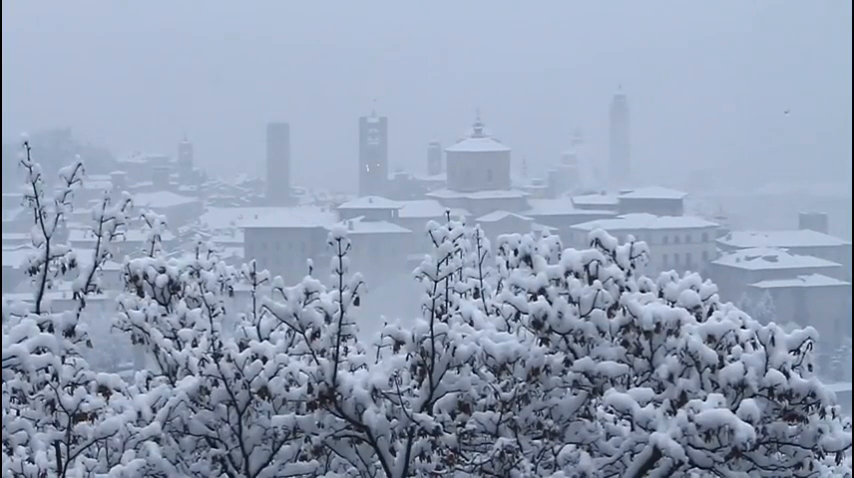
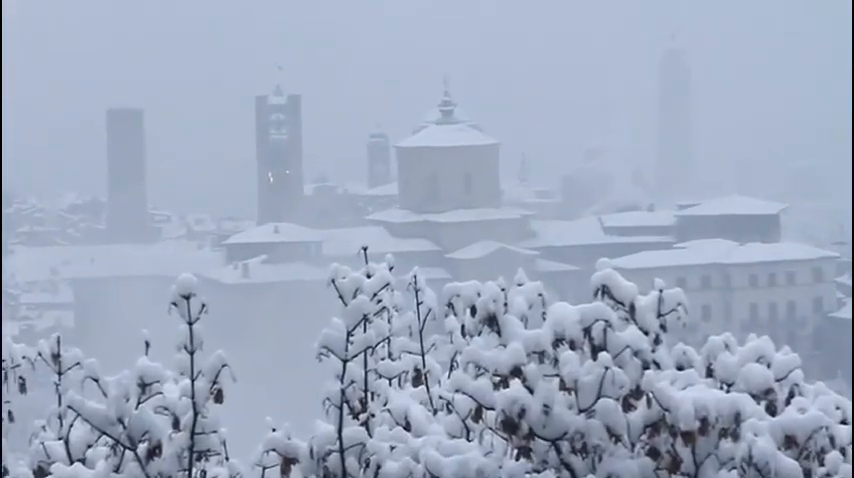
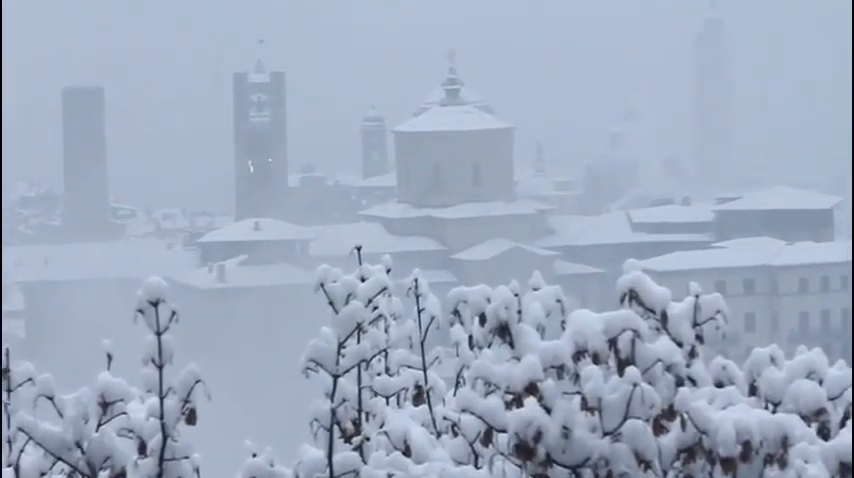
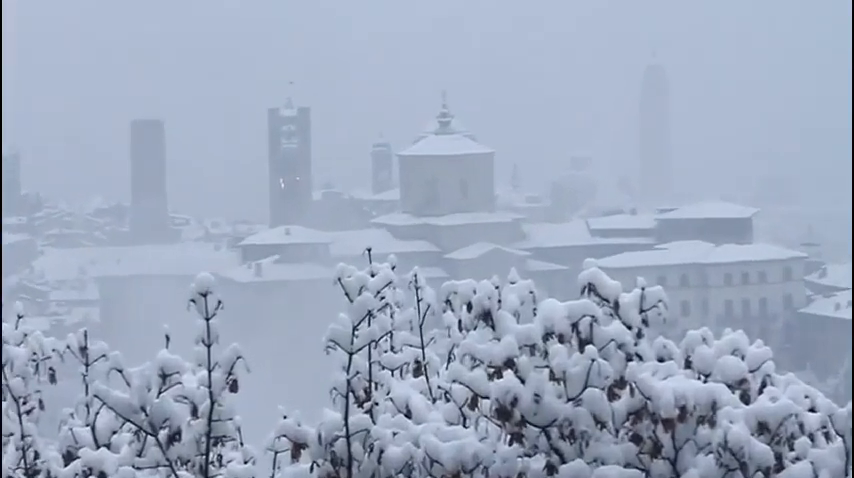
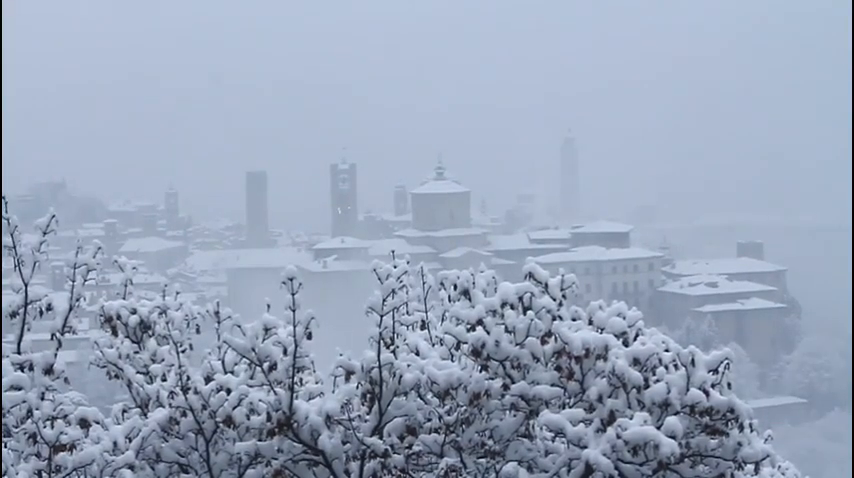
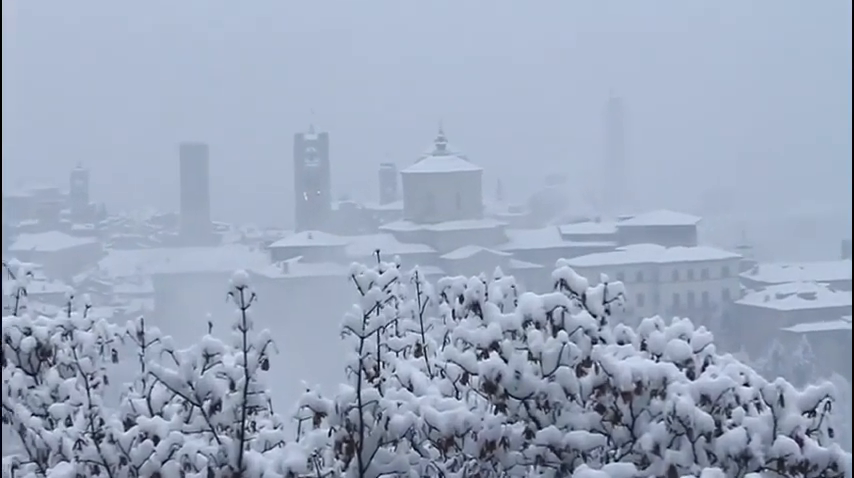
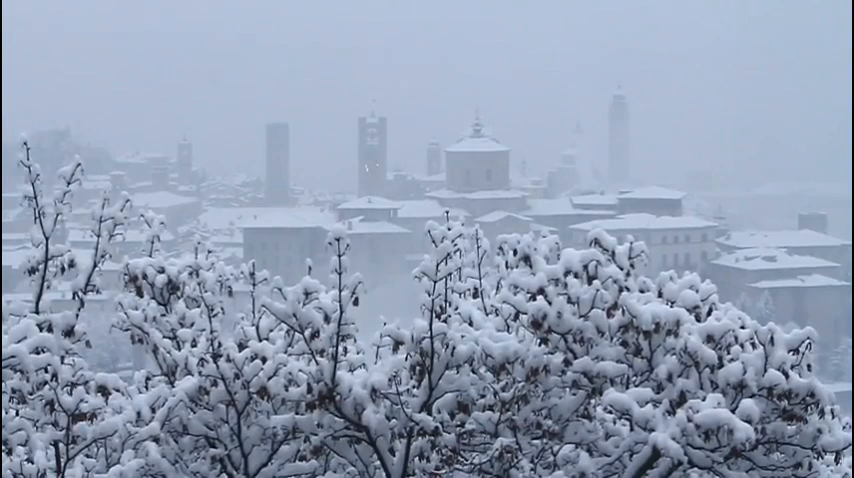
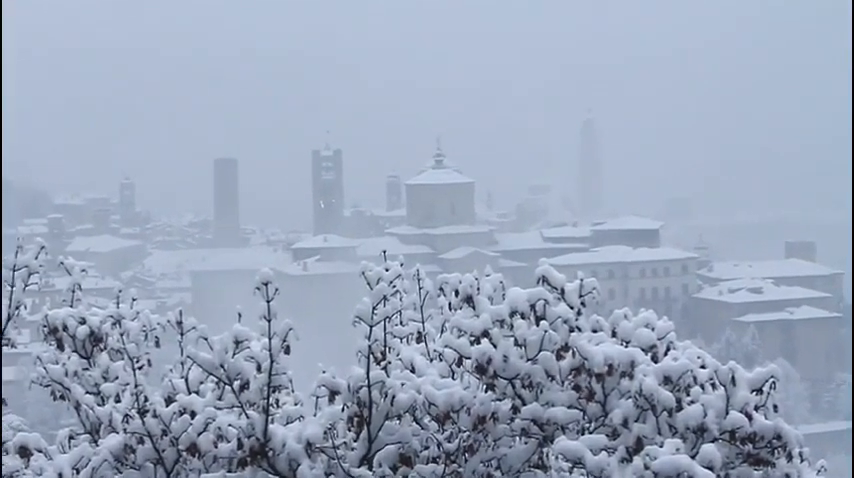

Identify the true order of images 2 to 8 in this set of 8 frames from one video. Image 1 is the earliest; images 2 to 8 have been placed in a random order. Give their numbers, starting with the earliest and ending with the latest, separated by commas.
7, 5, 8, 6, 4, 2, 3
